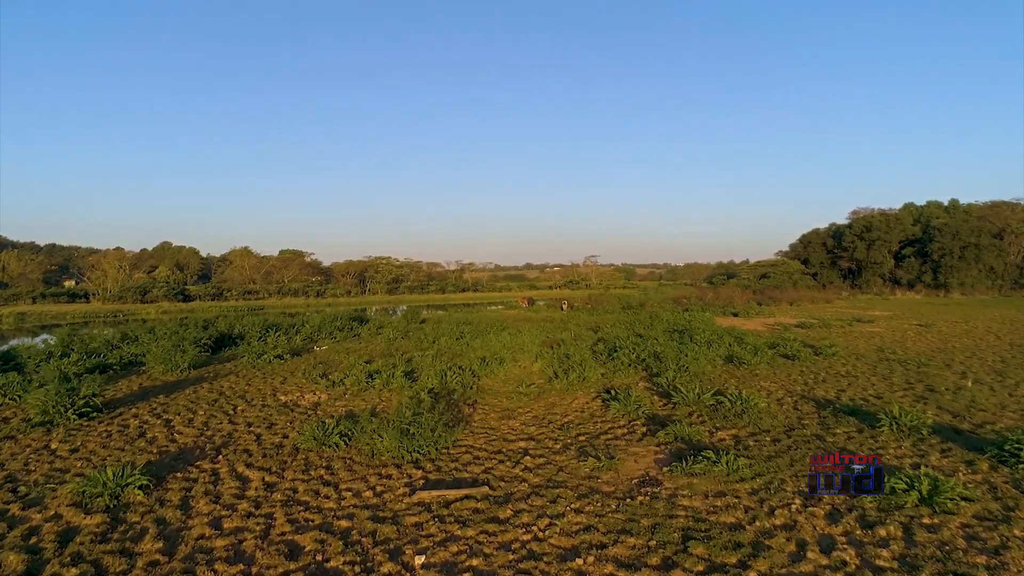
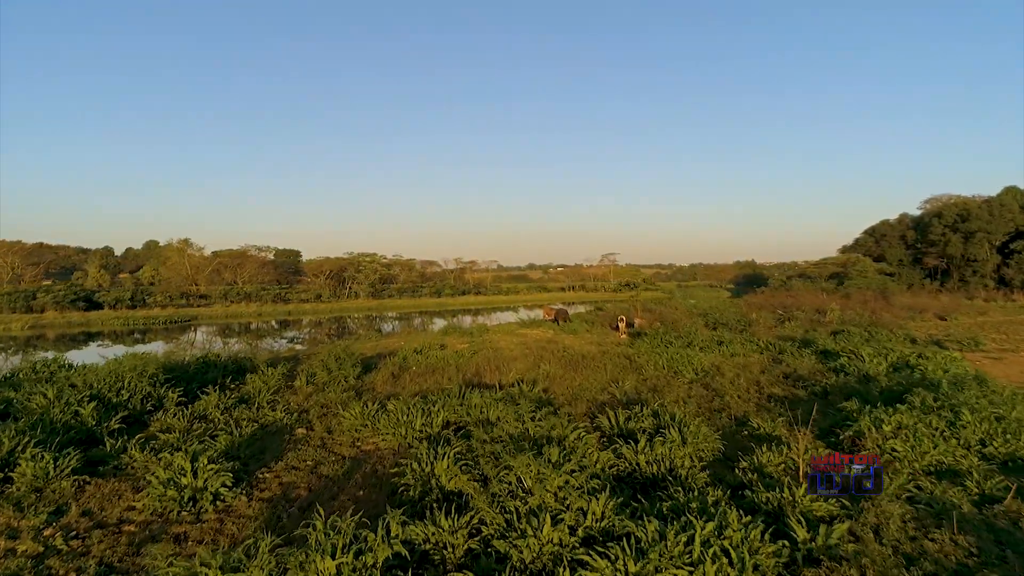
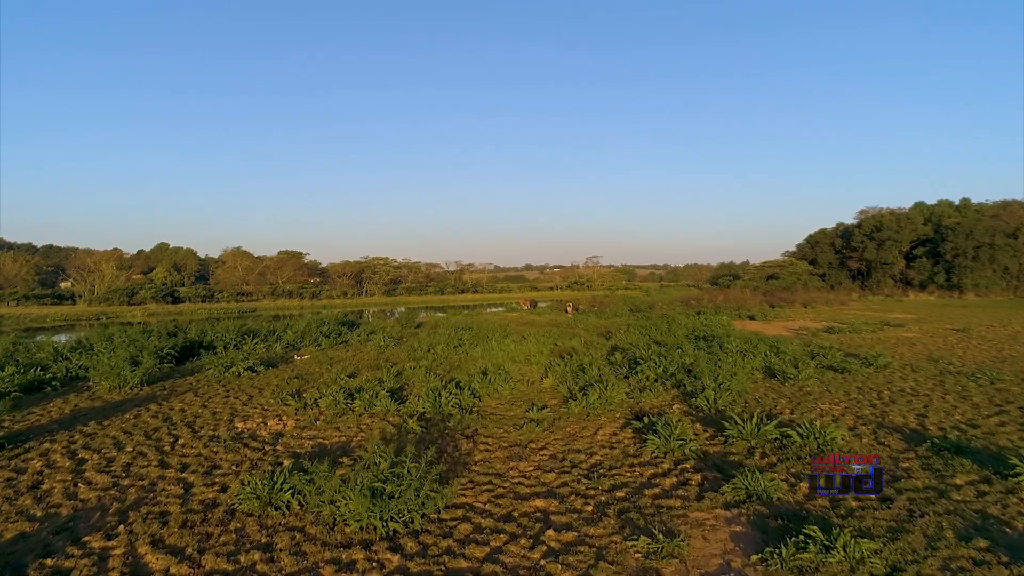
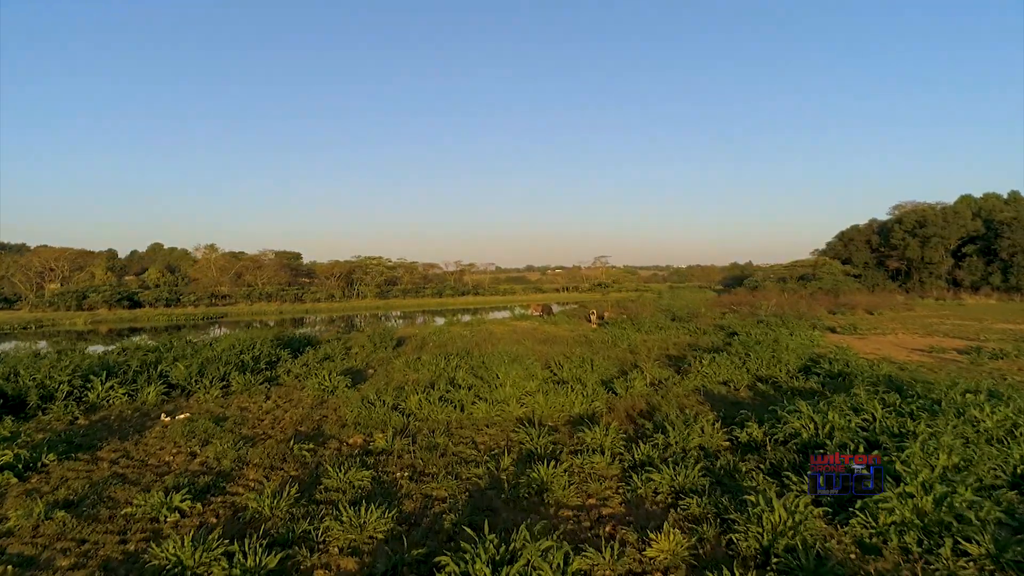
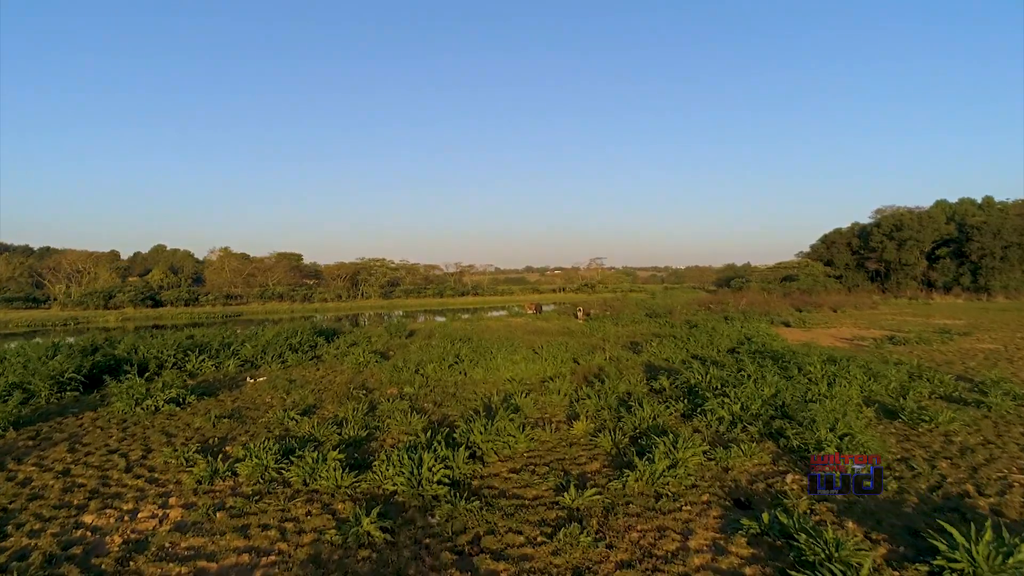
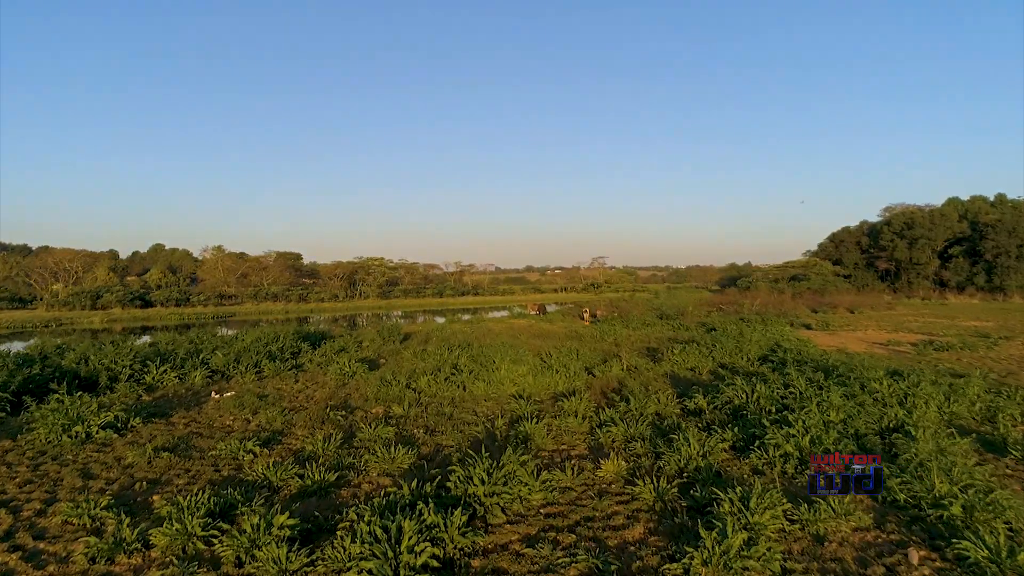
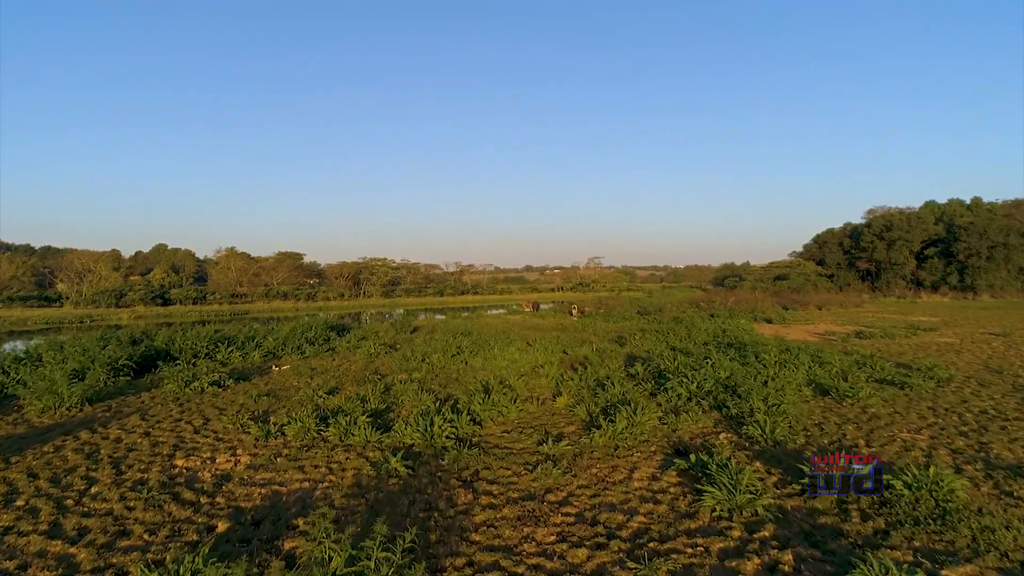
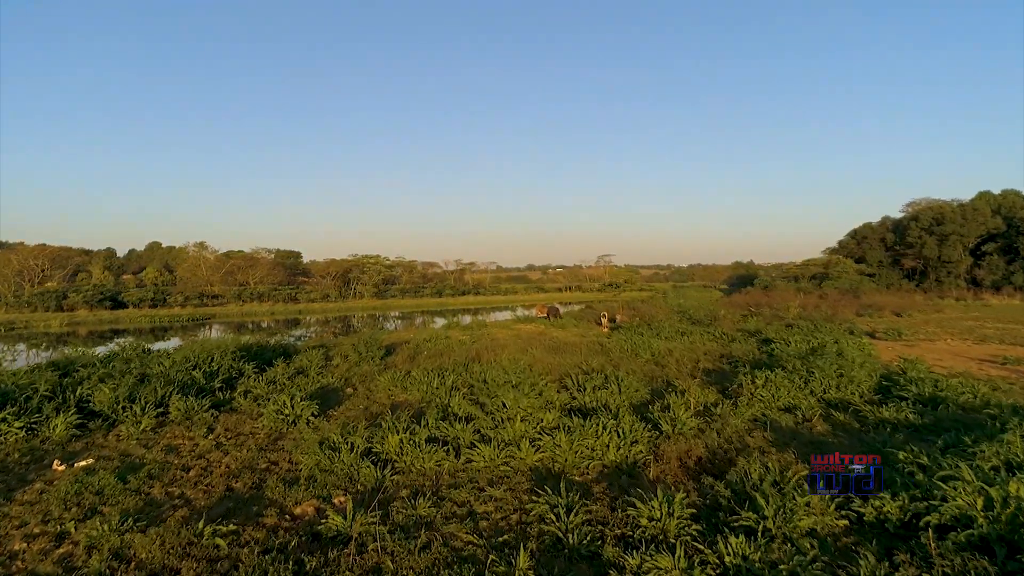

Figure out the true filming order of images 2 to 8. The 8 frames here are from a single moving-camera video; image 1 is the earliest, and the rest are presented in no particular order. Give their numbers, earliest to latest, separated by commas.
3, 7, 5, 6, 4, 8, 2
